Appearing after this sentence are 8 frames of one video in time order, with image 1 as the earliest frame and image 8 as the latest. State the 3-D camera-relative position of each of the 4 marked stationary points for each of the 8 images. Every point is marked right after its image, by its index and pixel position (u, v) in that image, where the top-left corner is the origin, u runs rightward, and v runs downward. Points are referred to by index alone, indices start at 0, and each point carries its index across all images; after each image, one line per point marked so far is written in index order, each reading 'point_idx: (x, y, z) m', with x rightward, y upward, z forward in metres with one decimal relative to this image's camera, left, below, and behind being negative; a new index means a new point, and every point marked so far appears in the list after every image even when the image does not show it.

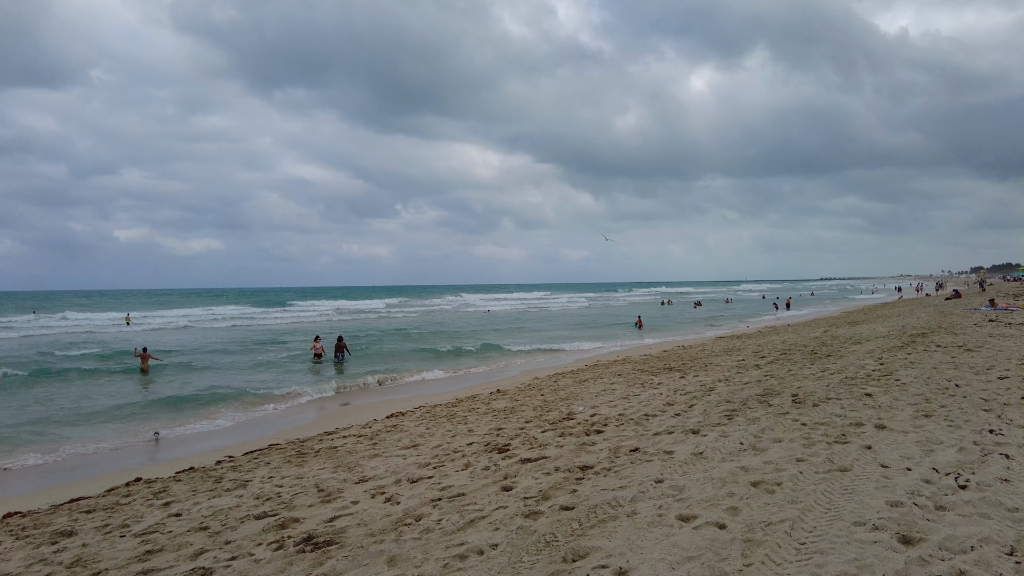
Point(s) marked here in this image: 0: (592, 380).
0: (+1.4, -1.6, +11.8) m
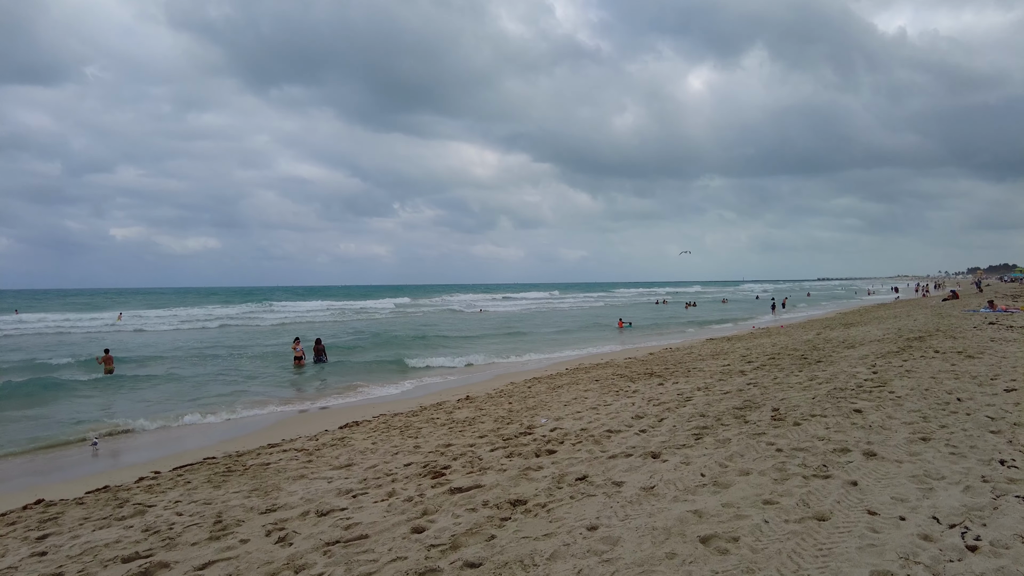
0: (+0.9, -1.6, +11.0) m
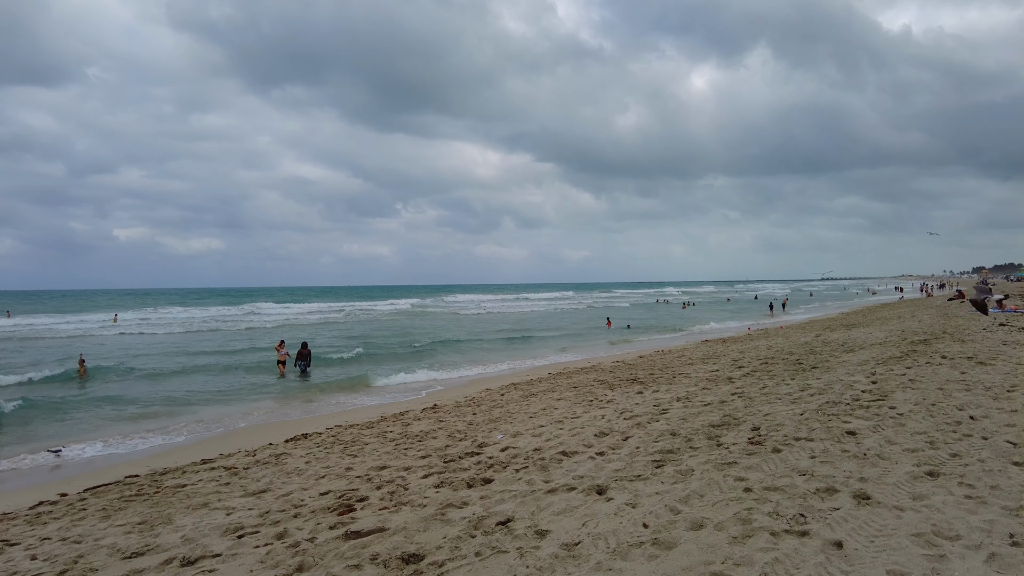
0: (+0.5, -1.6, +10.2) m
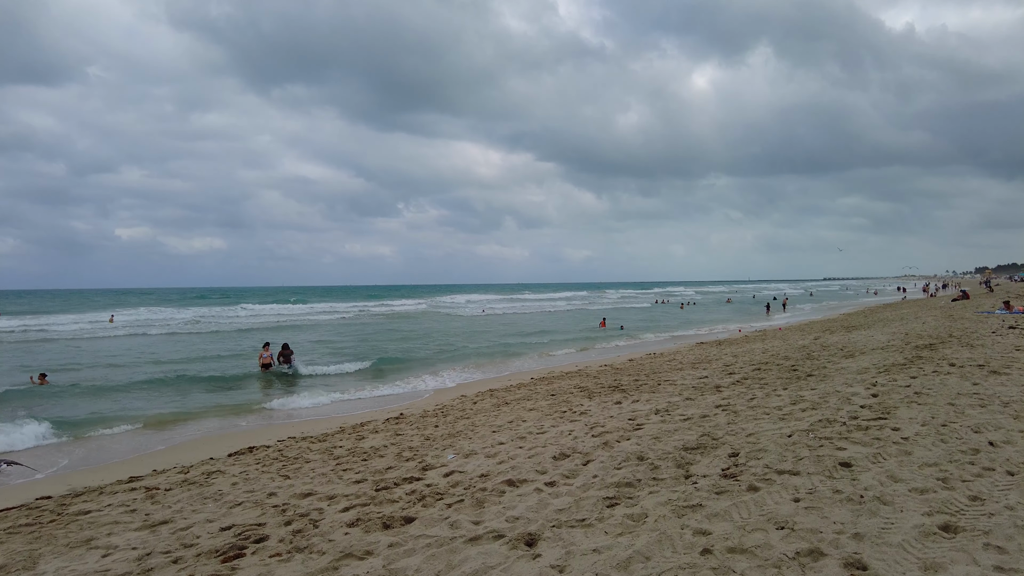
0: (0.0, -1.6, +9.4) m
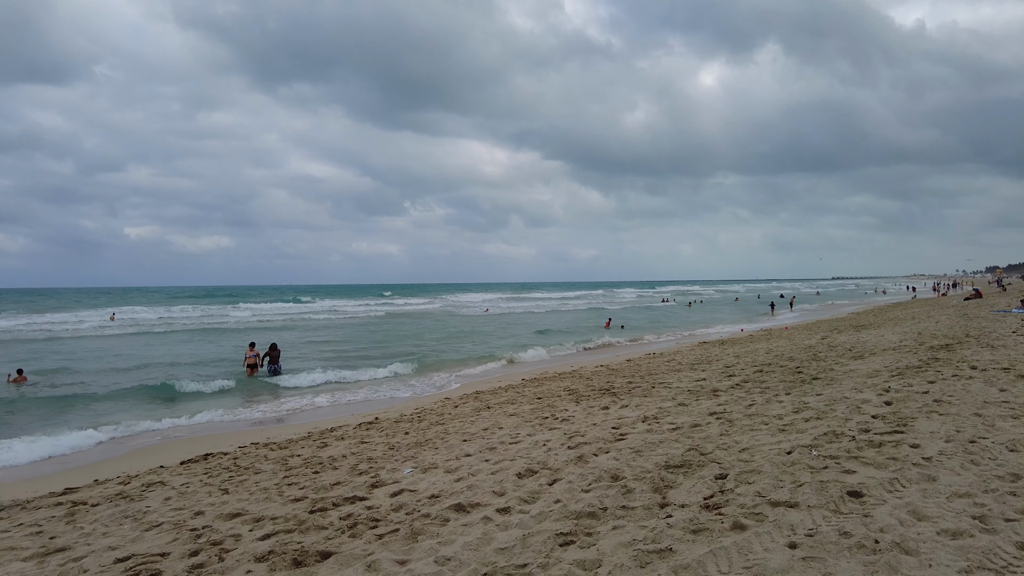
0: (-0.2, -1.6, +8.7) m
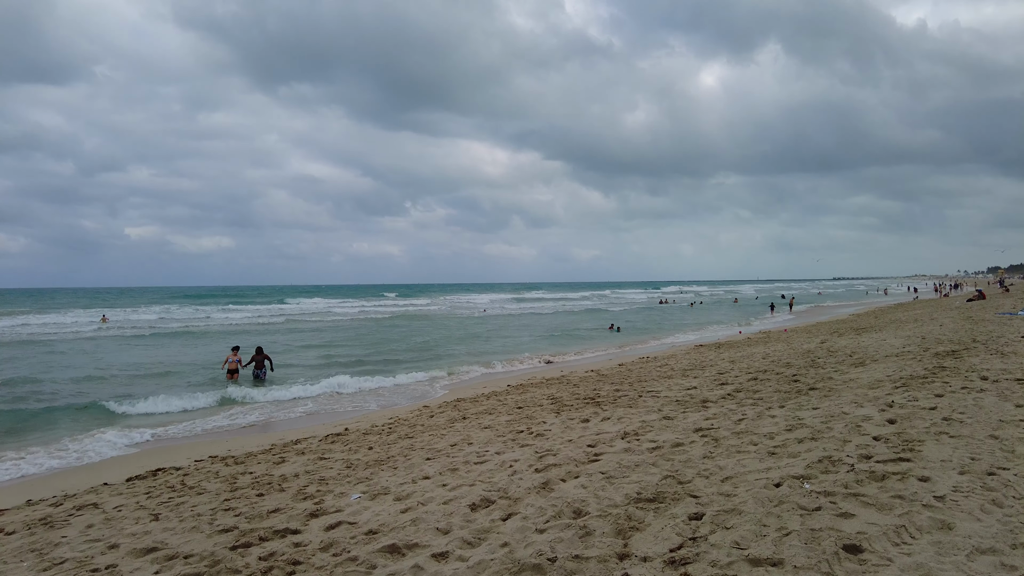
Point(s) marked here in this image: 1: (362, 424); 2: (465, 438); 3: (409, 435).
0: (-0.5, -1.6, +8.2) m
1: (-2.0, -1.8, +8.7) m
2: (-0.5, -1.5, +6.7) m
3: (-1.1, -1.6, +7.4) m
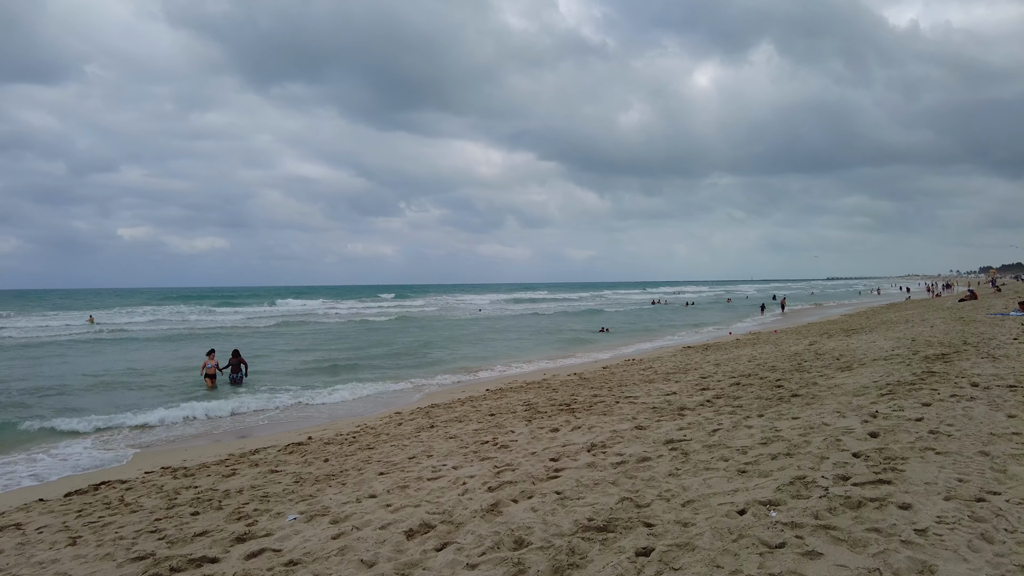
0: (-0.8, -1.6, +7.8) m
1: (-2.3, -1.8, +8.3) m
2: (-0.8, -1.5, +6.3) m
3: (-1.5, -1.7, +7.0) m
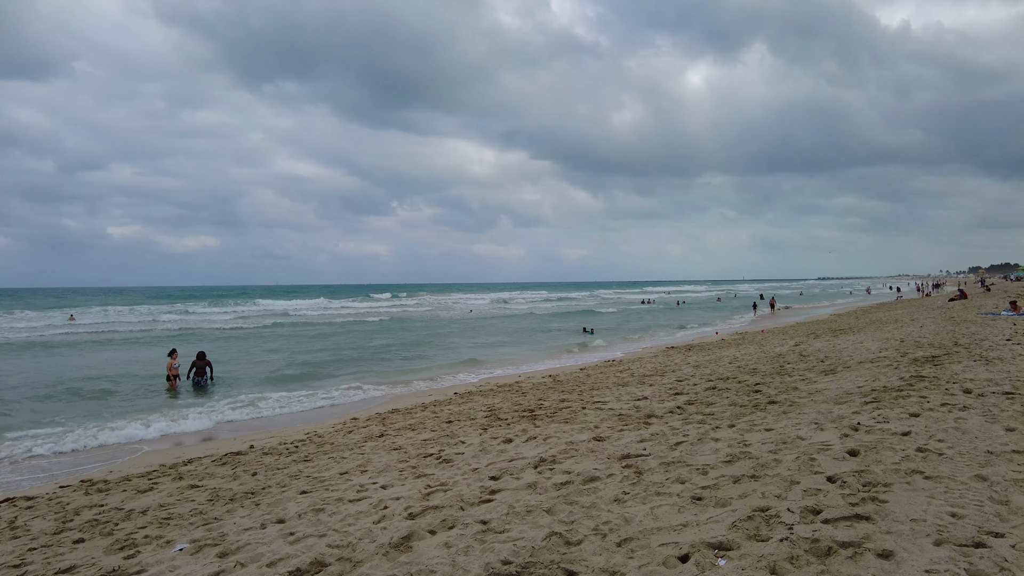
0: (-1.3, -1.6, +7.2) m
1: (-2.8, -1.8, +7.7) m
2: (-1.3, -1.5, +5.7) m
3: (-1.9, -1.6, +6.4) m
